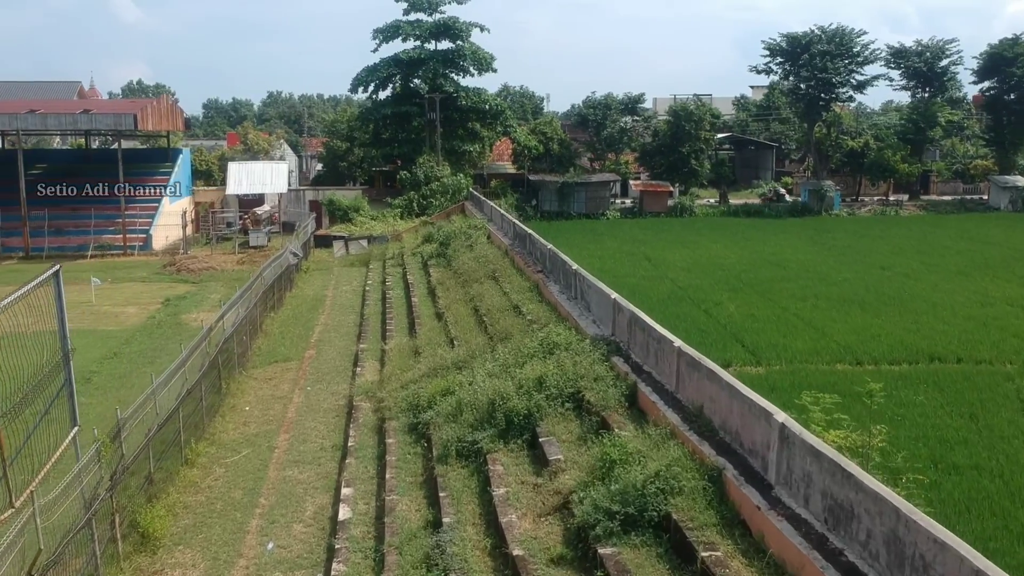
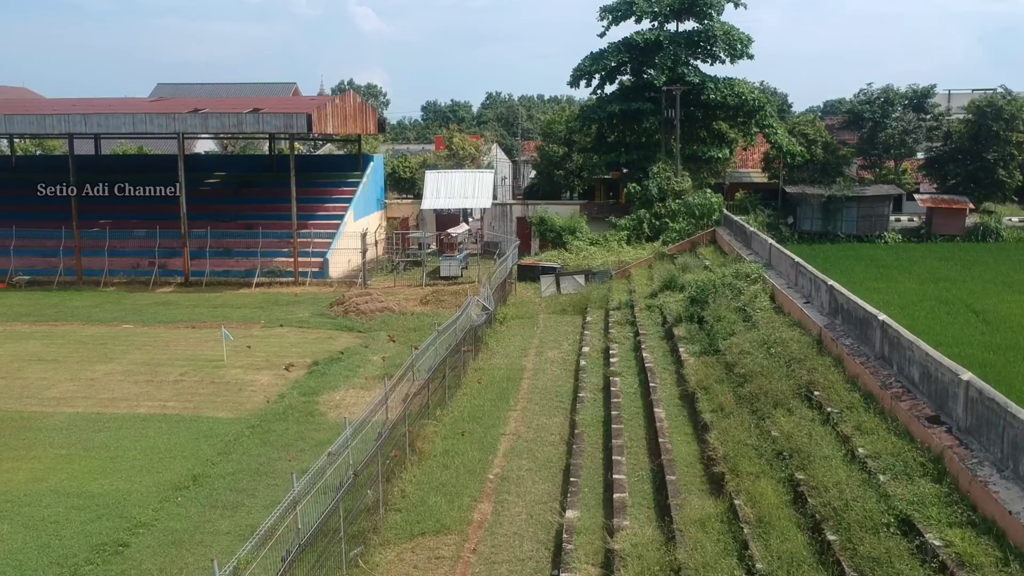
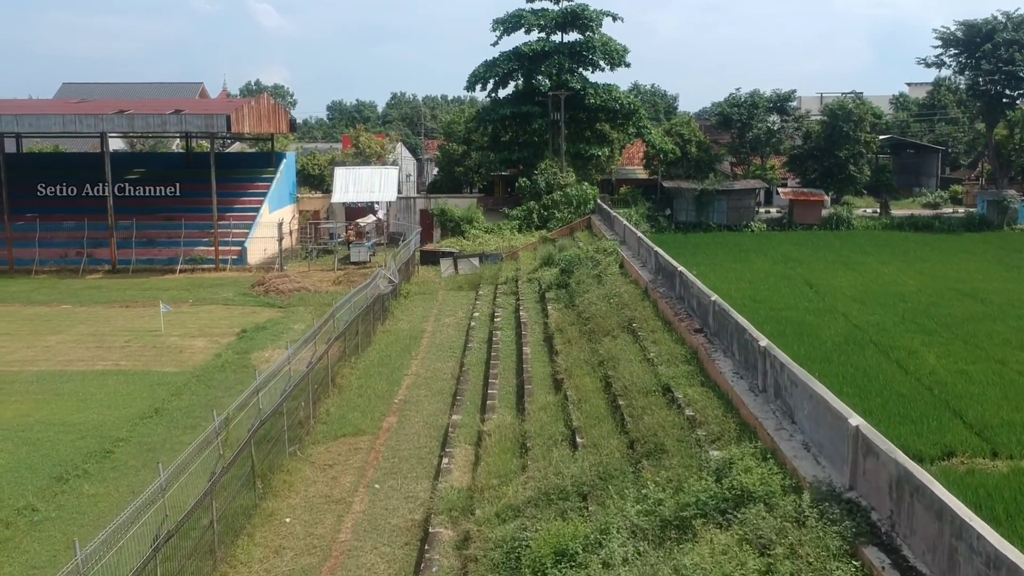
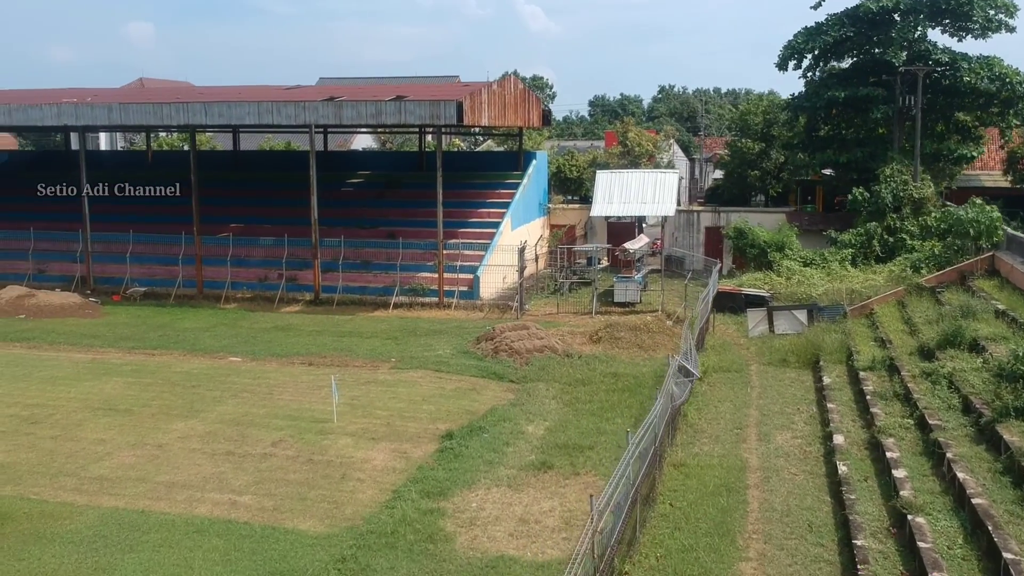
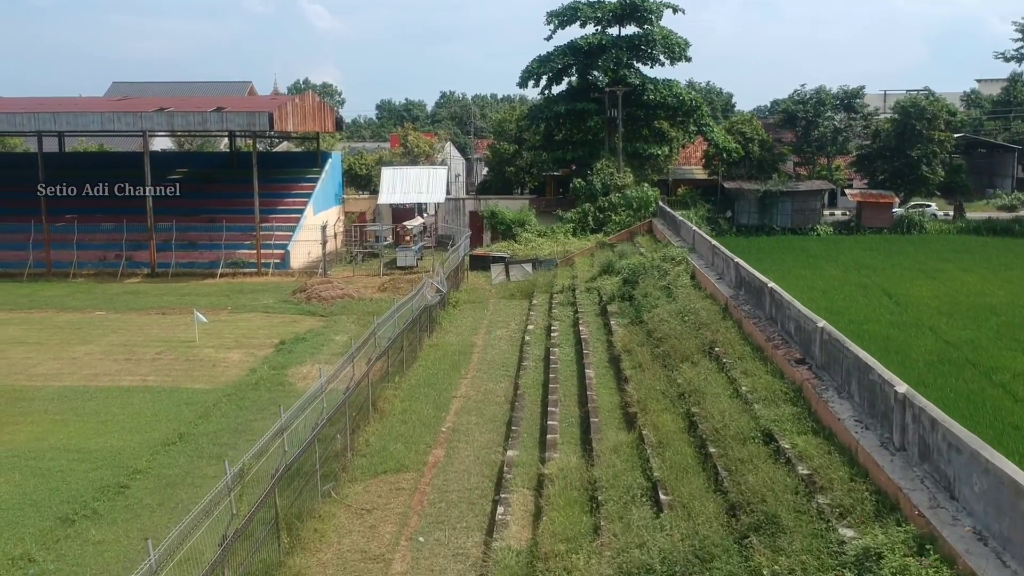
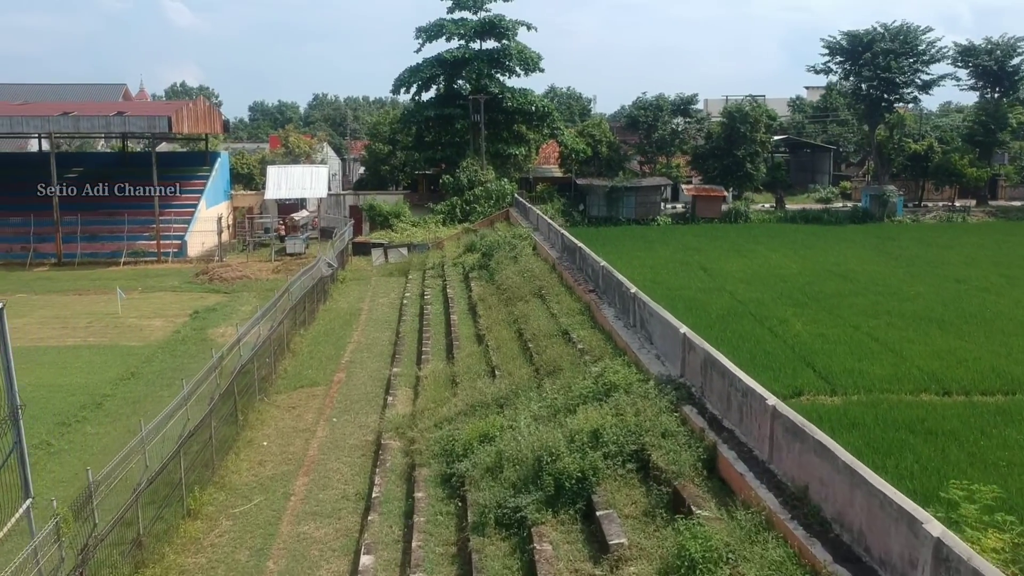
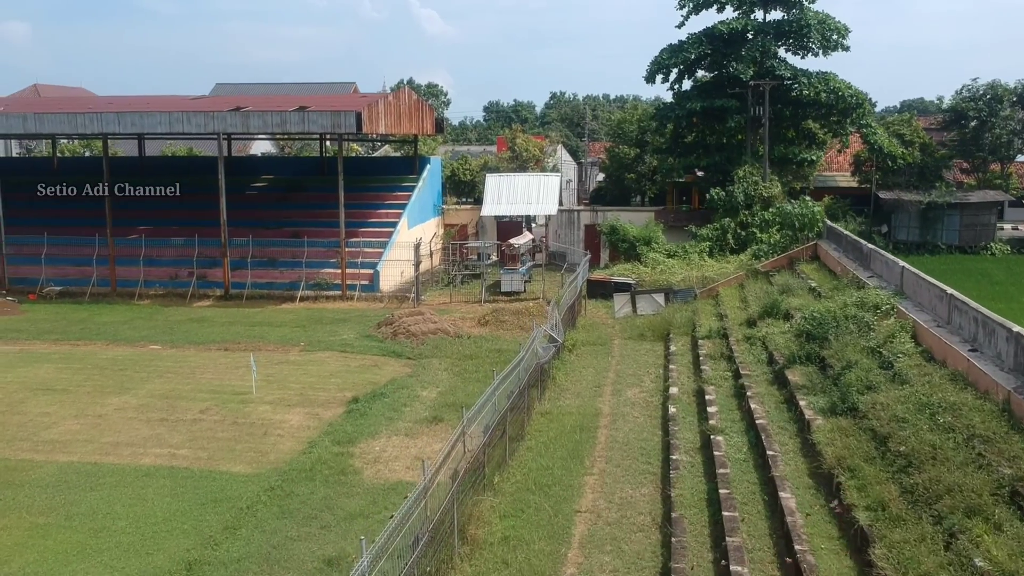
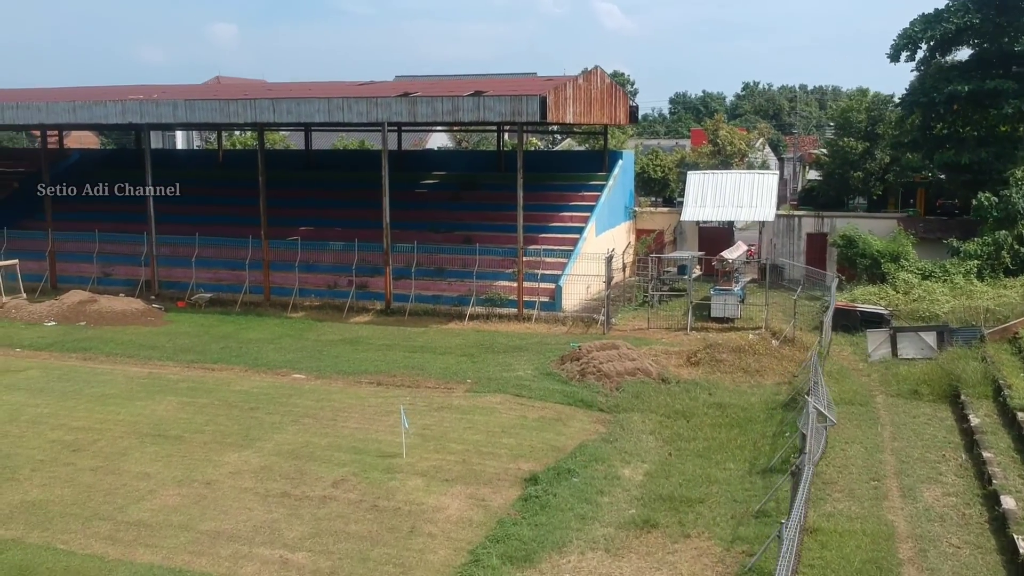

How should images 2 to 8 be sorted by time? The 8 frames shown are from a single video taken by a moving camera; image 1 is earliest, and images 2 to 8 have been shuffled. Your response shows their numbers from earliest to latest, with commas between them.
6, 3, 5, 2, 7, 4, 8
